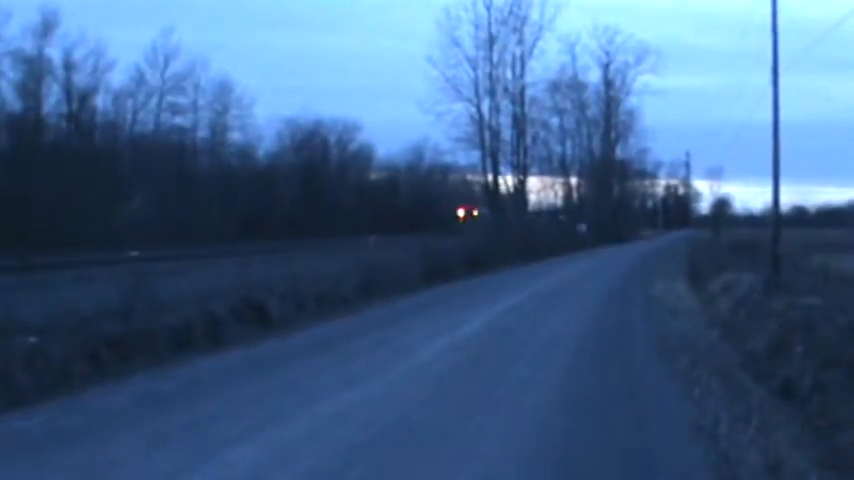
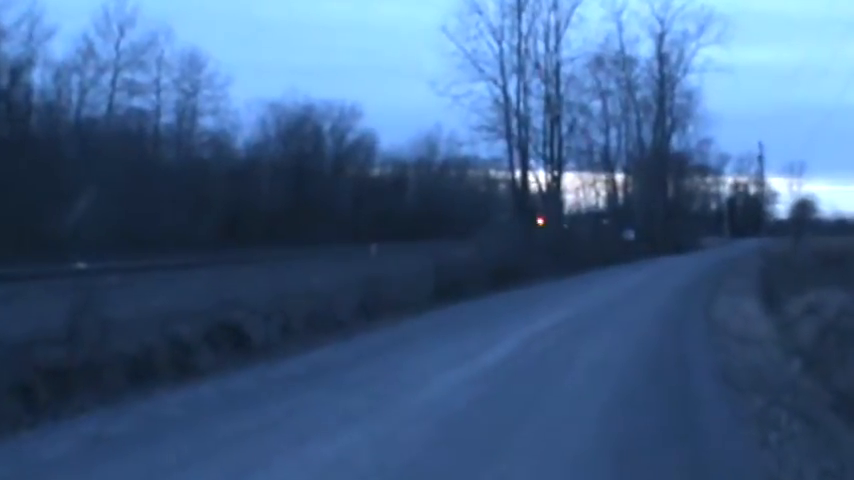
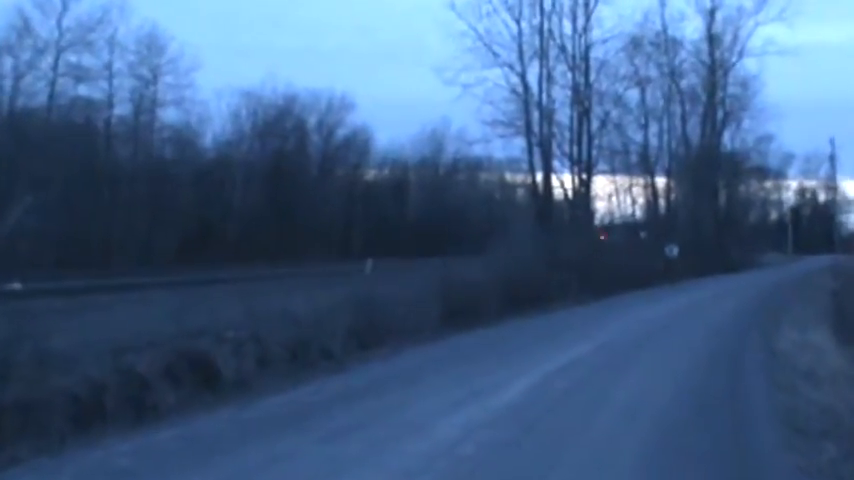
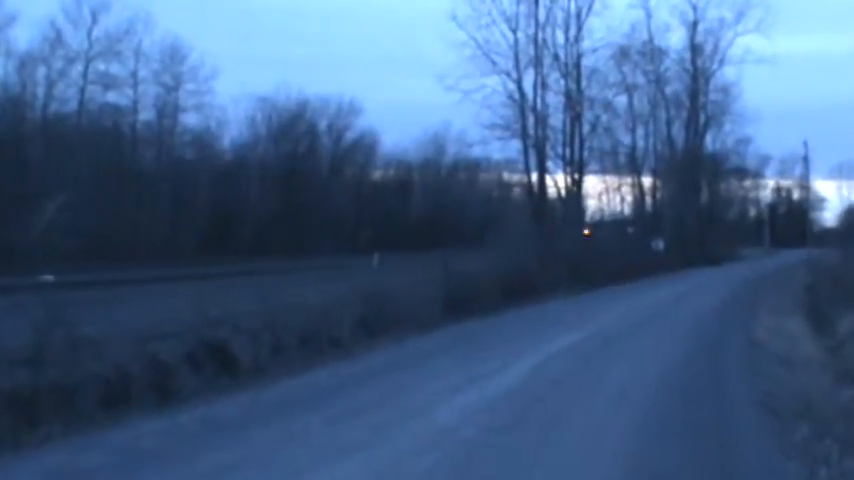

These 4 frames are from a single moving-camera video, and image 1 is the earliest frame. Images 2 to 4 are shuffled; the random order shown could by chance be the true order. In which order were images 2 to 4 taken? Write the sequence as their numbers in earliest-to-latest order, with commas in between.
2, 4, 3
